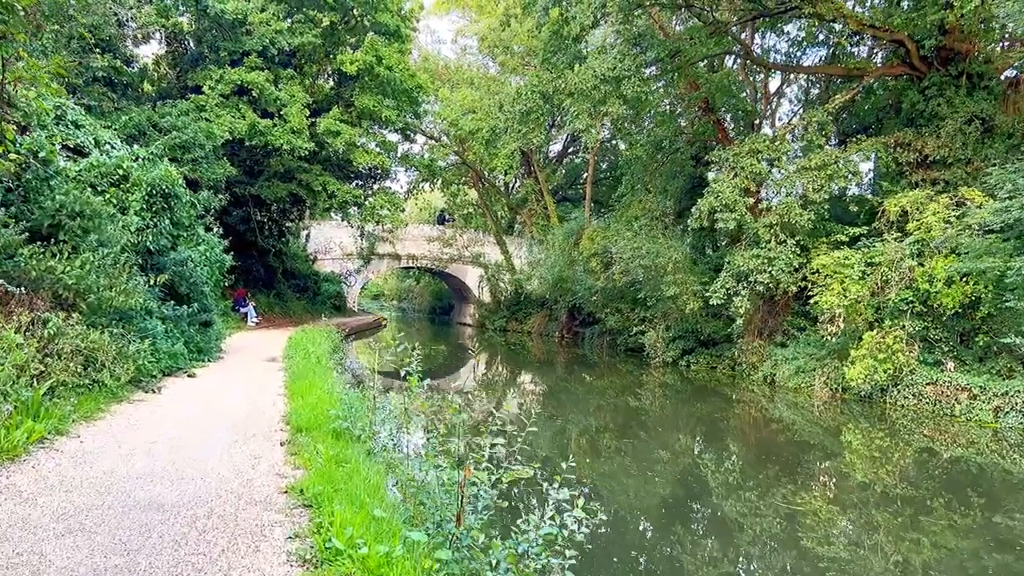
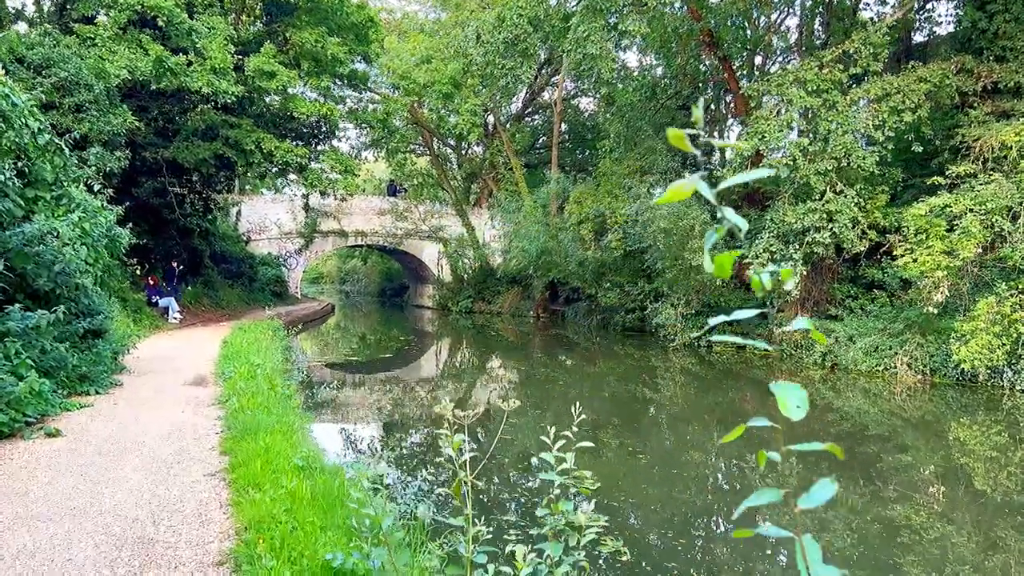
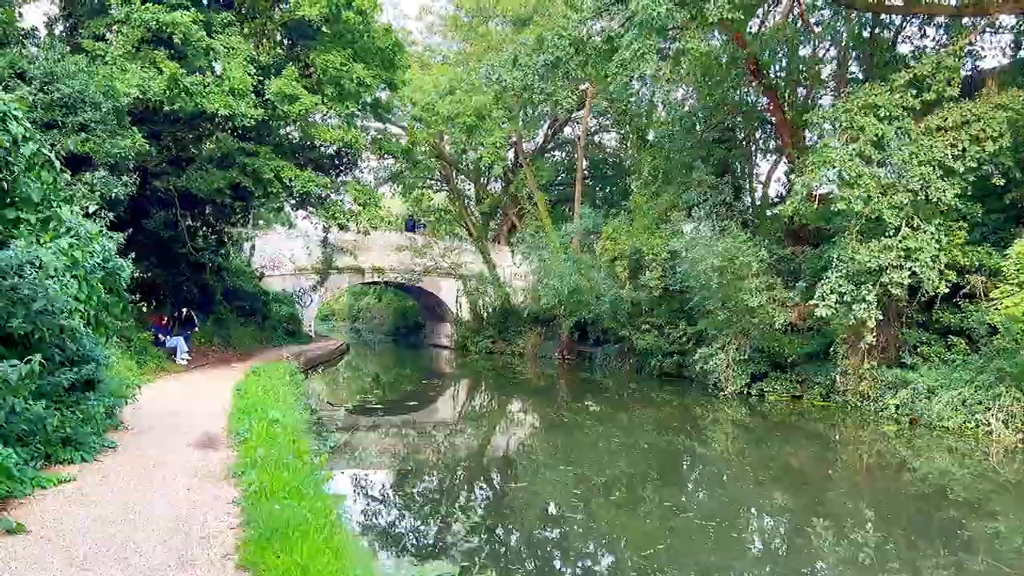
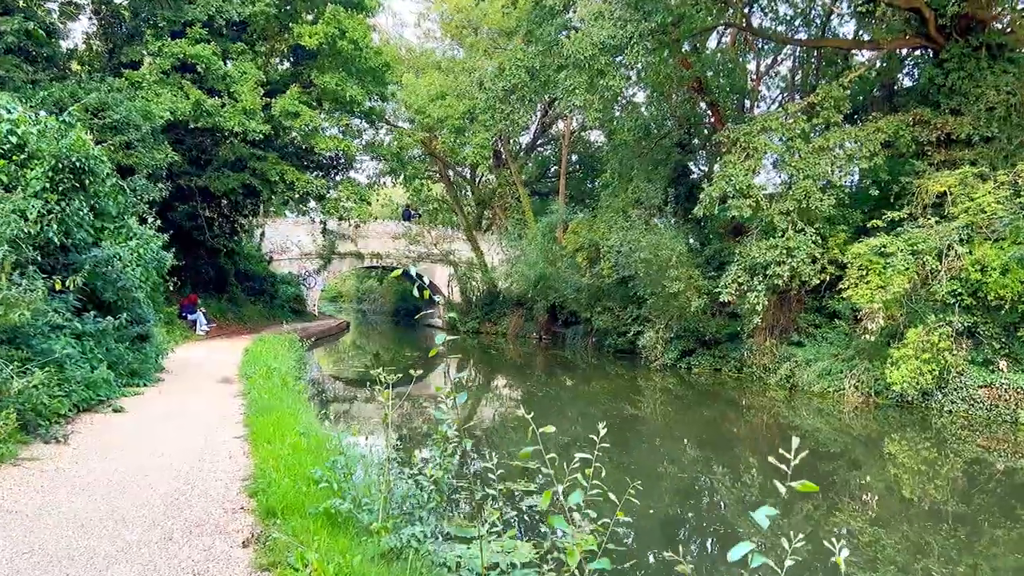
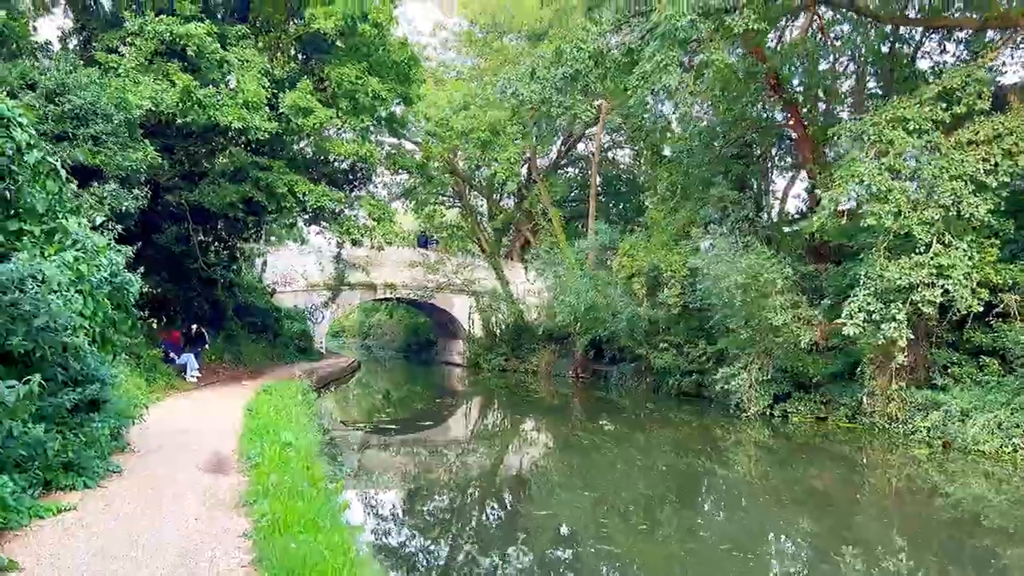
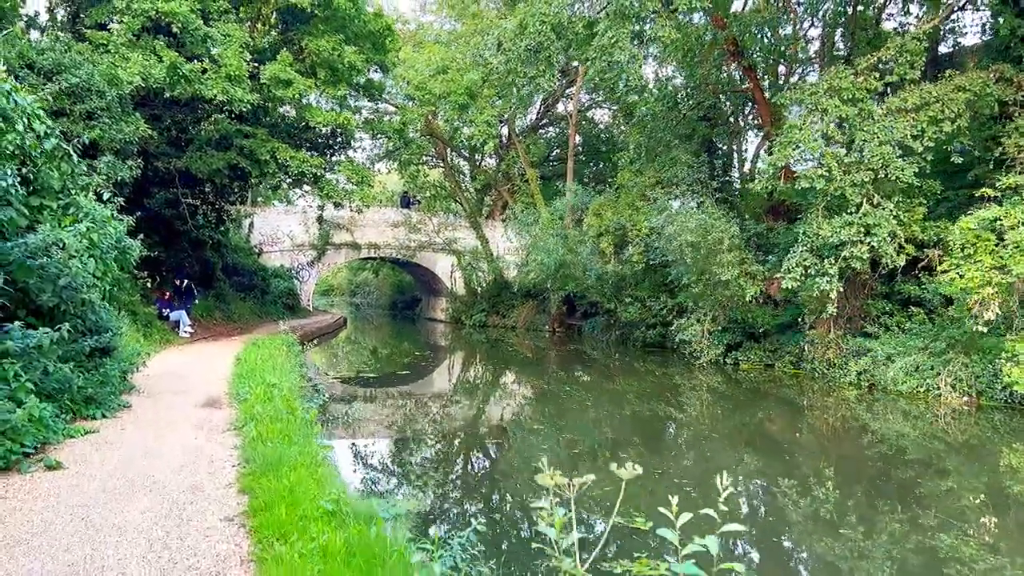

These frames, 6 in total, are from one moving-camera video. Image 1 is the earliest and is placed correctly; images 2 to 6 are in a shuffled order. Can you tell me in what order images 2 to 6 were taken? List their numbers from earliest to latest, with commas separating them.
4, 2, 6, 3, 5
